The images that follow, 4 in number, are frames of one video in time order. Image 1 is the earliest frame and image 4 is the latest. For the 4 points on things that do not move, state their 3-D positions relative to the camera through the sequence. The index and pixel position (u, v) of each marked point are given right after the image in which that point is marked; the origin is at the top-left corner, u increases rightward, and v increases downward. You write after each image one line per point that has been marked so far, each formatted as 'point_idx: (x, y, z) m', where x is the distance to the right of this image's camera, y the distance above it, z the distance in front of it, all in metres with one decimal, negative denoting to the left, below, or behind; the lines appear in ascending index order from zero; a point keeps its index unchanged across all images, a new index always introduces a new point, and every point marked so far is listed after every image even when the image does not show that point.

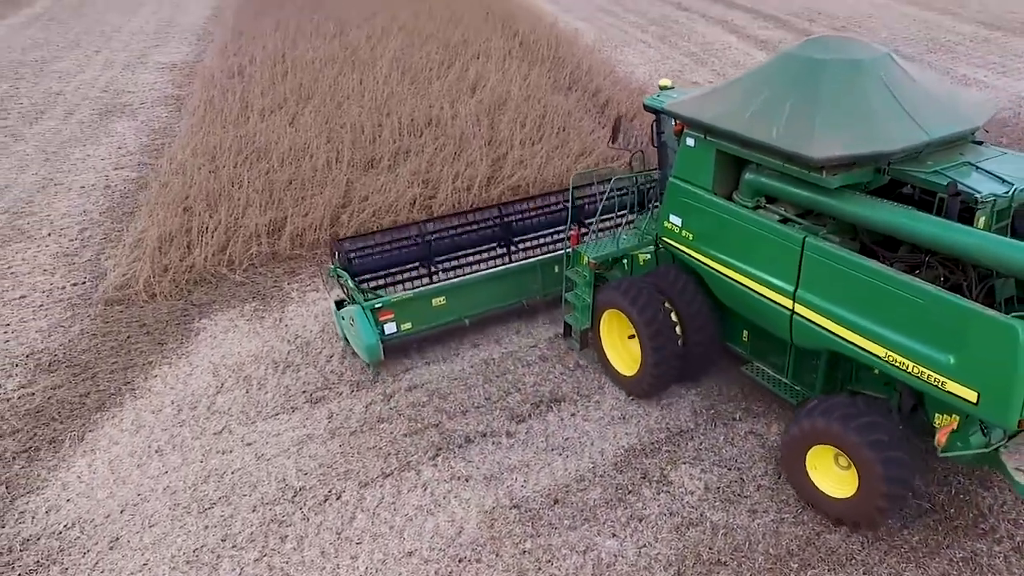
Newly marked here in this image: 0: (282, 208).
0: (-1.9, +0.7, +6.7) m
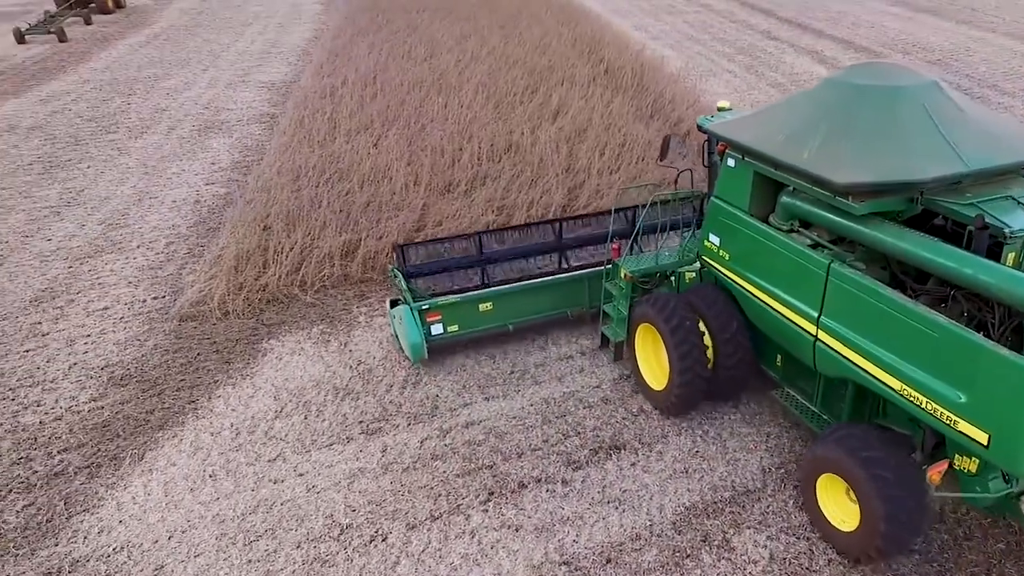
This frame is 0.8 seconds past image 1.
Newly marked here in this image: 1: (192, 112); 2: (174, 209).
0: (-1.3, +0.5, +6.7) m
1: (-4.3, +2.3, +10.7) m
2: (-3.2, +0.7, +7.6) m
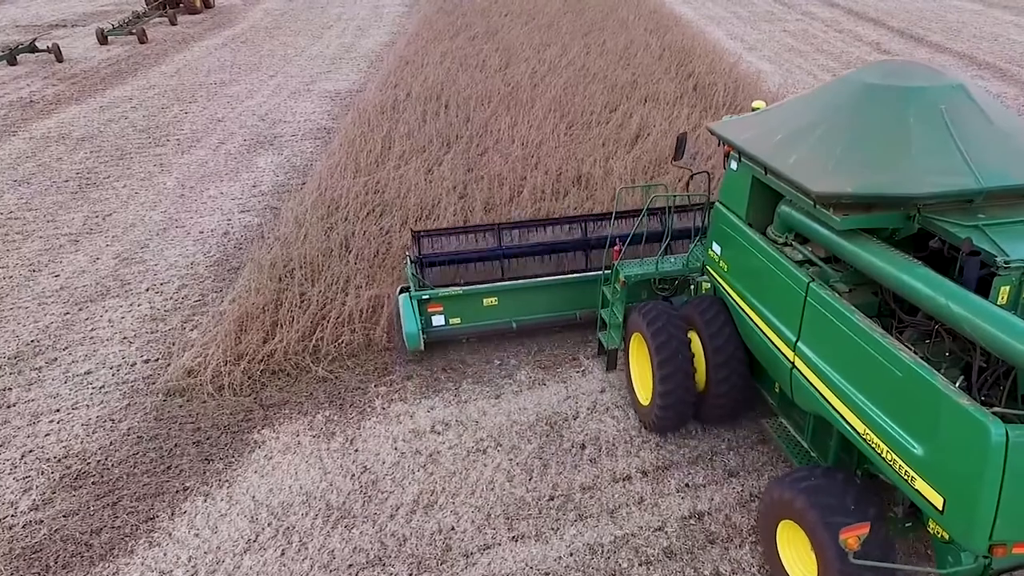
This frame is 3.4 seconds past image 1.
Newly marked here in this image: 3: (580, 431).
0: (-0.9, 0.0, +5.7) m
1: (-3.3, +2.0, +9.9) m
2: (-2.6, +0.4, +6.8) m
3: (+0.4, -0.8, +4.5) m
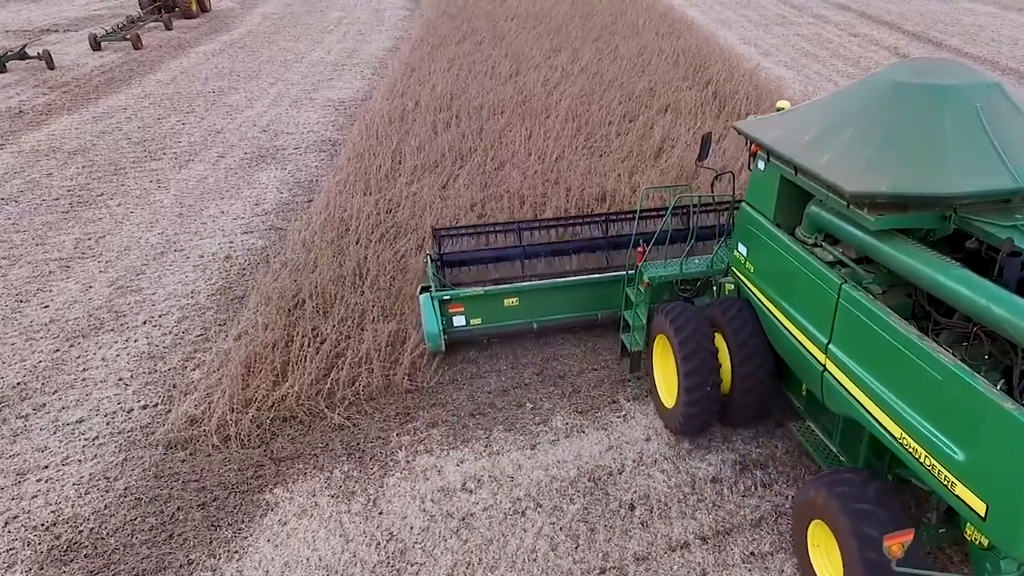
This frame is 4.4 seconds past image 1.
0: (-0.7, -0.2, +5.2) m
1: (-3.1, +1.8, +9.5) m
2: (-2.5, +0.2, +6.3) m
3: (+0.6, -1.0, +4.0) m
